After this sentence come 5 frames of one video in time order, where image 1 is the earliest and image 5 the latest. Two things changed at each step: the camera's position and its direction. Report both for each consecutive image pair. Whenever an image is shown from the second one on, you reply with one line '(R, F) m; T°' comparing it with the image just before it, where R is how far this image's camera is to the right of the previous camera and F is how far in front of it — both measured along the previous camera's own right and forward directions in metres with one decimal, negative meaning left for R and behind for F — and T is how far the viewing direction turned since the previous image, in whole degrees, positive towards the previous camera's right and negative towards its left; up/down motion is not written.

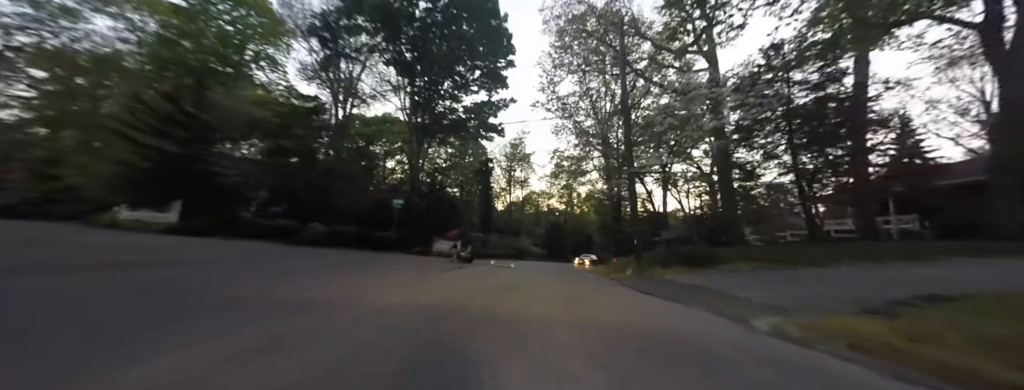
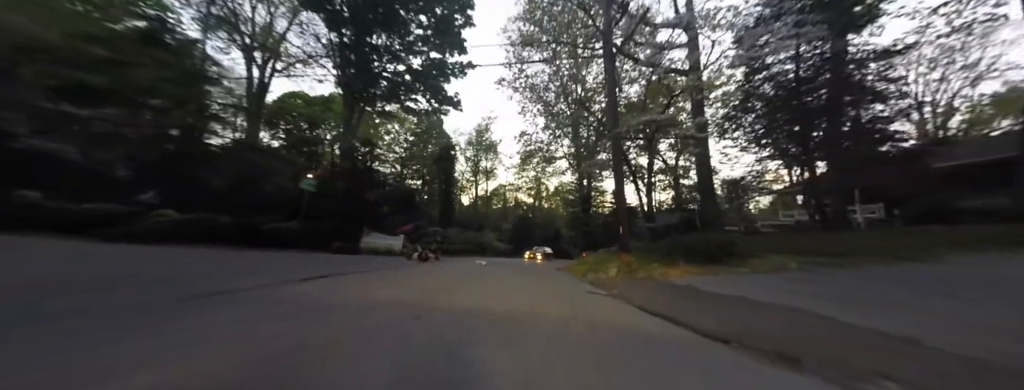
(+0.5, +2.0) m; +6°
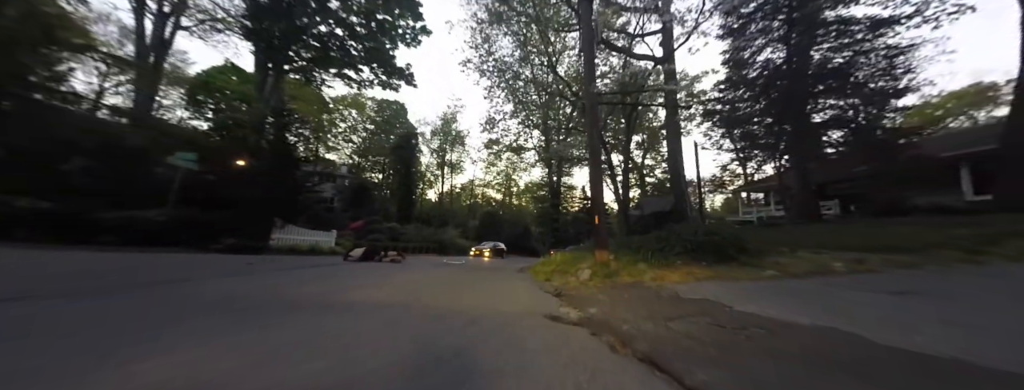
(+0.4, +1.2) m; +6°
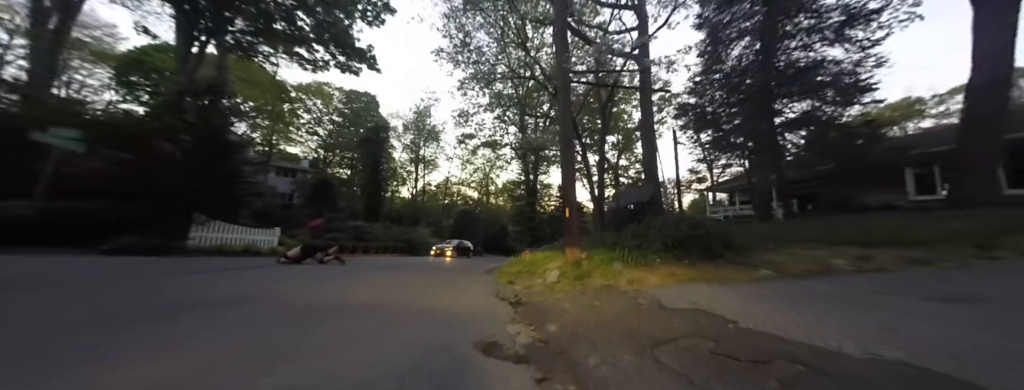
(+0.2, +0.5) m; +5°
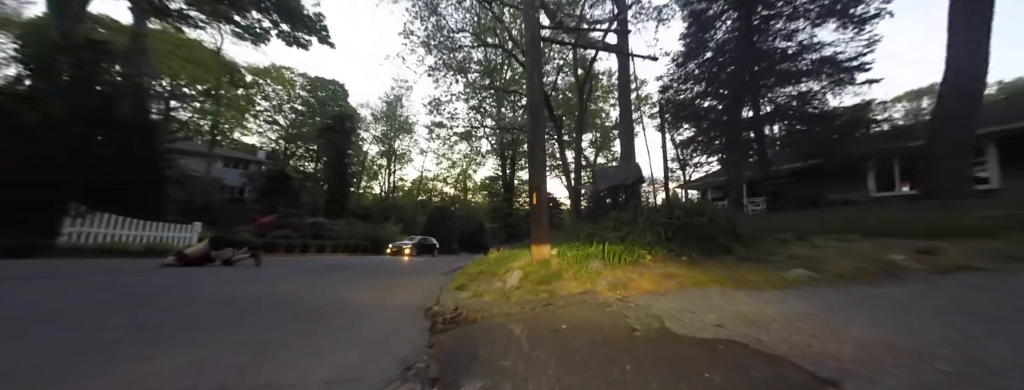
(+0.2, +0.7) m; +4°
